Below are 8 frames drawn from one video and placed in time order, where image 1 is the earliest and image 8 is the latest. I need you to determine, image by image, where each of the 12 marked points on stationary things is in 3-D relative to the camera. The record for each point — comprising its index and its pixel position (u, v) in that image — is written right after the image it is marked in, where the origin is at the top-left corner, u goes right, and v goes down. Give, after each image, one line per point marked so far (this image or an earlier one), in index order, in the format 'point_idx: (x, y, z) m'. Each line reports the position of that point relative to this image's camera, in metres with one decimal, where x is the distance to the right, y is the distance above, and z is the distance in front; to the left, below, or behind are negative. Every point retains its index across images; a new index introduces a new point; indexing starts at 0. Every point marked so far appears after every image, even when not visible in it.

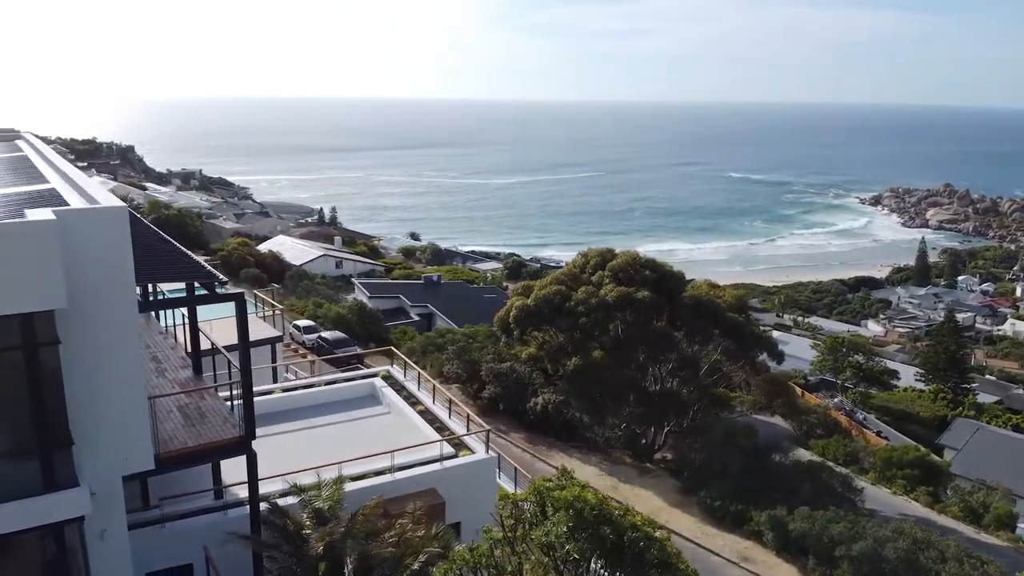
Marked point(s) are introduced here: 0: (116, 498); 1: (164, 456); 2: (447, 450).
0: (-4.2, -2.2, +9.1) m
1: (-3.9, -1.9, +9.4) m
2: (-1.0, -2.5, +13.0) m
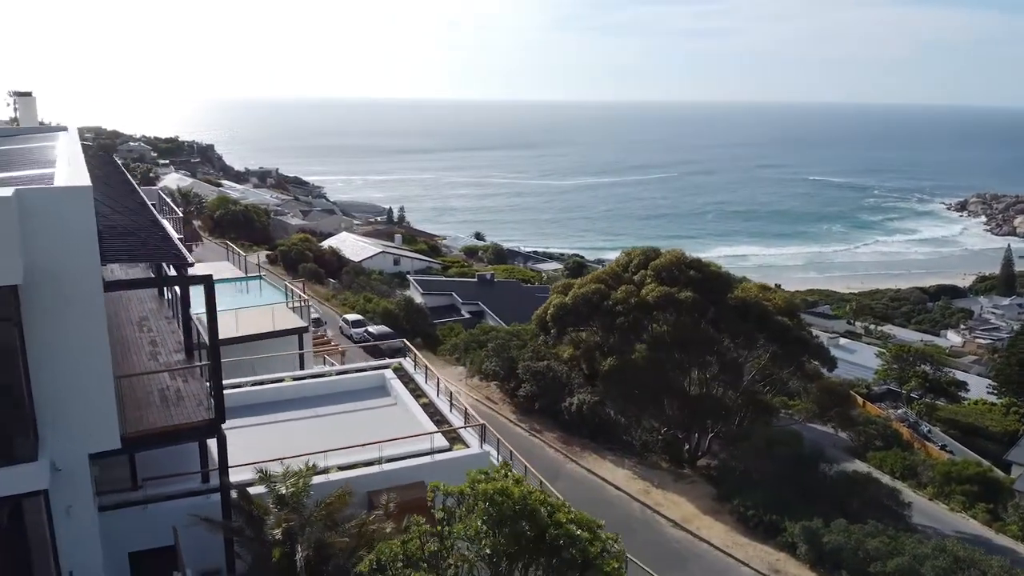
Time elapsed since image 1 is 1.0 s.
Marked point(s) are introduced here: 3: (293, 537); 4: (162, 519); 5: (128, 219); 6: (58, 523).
0: (-4.6, -2.0, +9.1) m
1: (-4.3, -1.6, +9.4) m
2: (-1.1, -2.4, +12.8) m
3: (-2.3, -2.6, +9.0) m
4: (-4.5, -2.9, +10.5) m
5: (-5.2, +0.9, +11.4) m
6: (-4.9, -2.5, +9.1) m
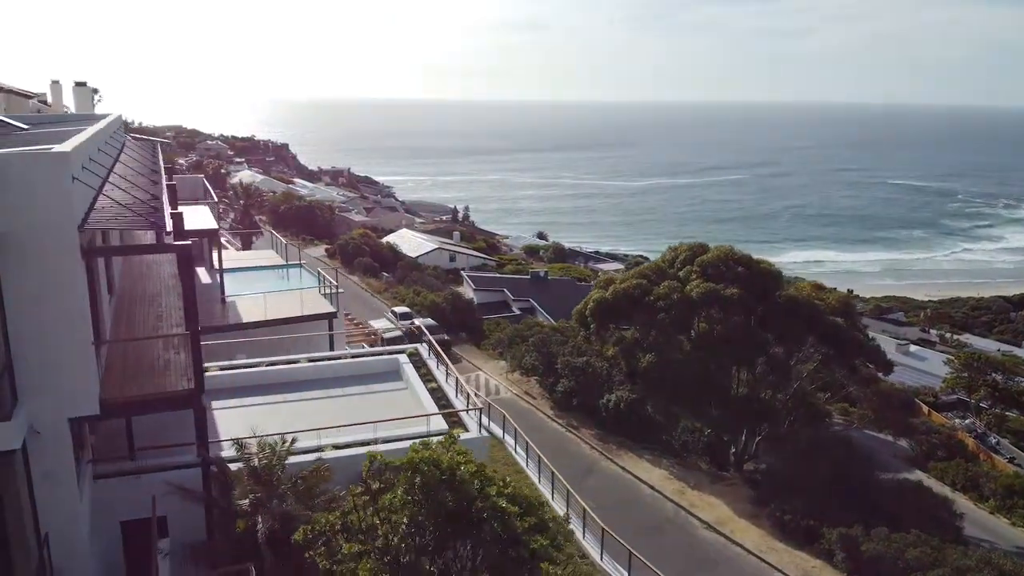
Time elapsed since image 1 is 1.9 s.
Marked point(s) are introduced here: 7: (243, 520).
0: (-4.9, -1.6, +9.2) m
1: (-4.5, -1.3, +9.5) m
2: (-1.1, -2.1, +12.6) m
3: (-2.7, -2.3, +8.9) m
4: (-4.6, -2.5, +10.6) m
5: (-5.2, +1.3, +11.6) m
6: (-5.2, -2.2, +9.2) m
7: (-2.9, -2.5, +8.9) m
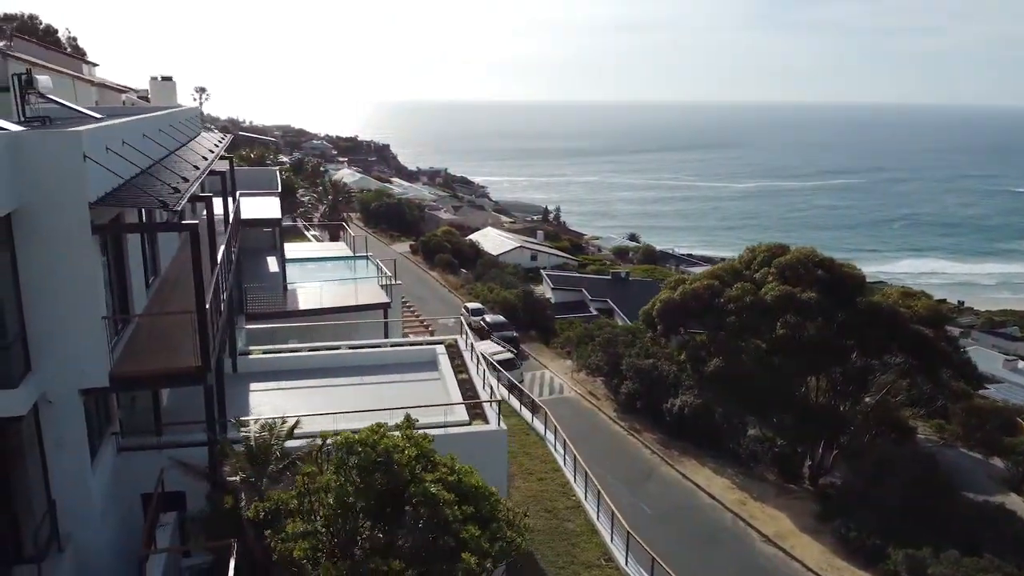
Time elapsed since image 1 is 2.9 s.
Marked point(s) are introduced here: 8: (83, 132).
0: (-5.0, -1.4, +9.5) m
1: (-4.5, -1.0, +9.7) m
2: (-0.8, -1.9, +12.4) m
3: (-2.8, -2.1, +8.9) m
4: (-4.6, -2.2, +10.8) m
5: (-4.9, +1.6, +11.9) m
6: (-5.2, -1.9, +9.6) m
7: (-3.0, -2.2, +9.0) m
8: (-4.7, +1.7, +9.2) m
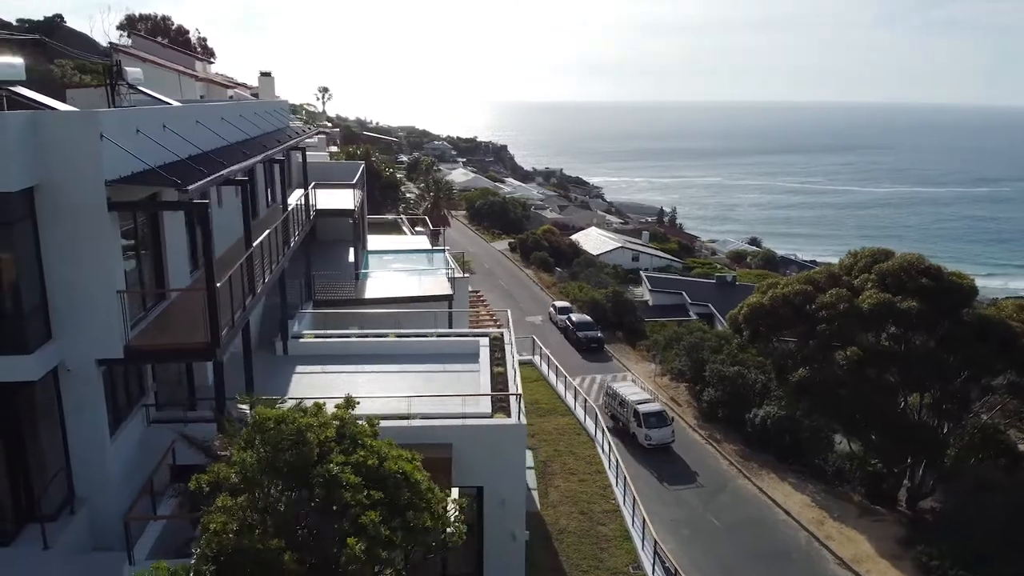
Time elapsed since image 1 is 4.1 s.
0: (-5.0, -1.1, +10.0) m
1: (-4.5, -0.7, +10.1) m
2: (-0.4, -1.8, +12.2) m
3: (-2.9, -1.9, +9.0) m
4: (-4.4, -1.9, +11.2) m
5: (-4.5, +1.9, +12.3) m
6: (-5.2, -1.6, +10.0) m
7: (-3.1, -2.0, +9.1) m
8: (-4.6, +2.0, +9.6) m
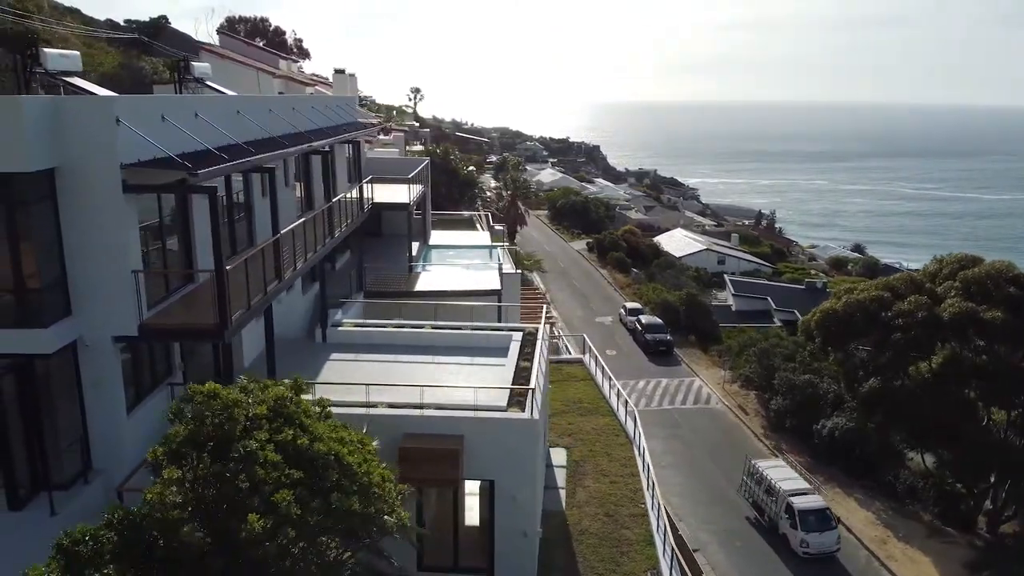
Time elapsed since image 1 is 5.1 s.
0: (-5.0, -0.8, +10.4) m
1: (-4.5, -0.5, +10.4) m
2: (-0.2, -1.6, +12.0) m
3: (-3.1, -1.7, +9.2) m
4: (-4.3, -1.7, +11.5) m
5: (-4.1, +2.1, +12.6) m
6: (-5.2, -1.3, +10.4) m
7: (-3.3, -1.8, +9.3) m
8: (-4.6, +2.2, +10.0) m
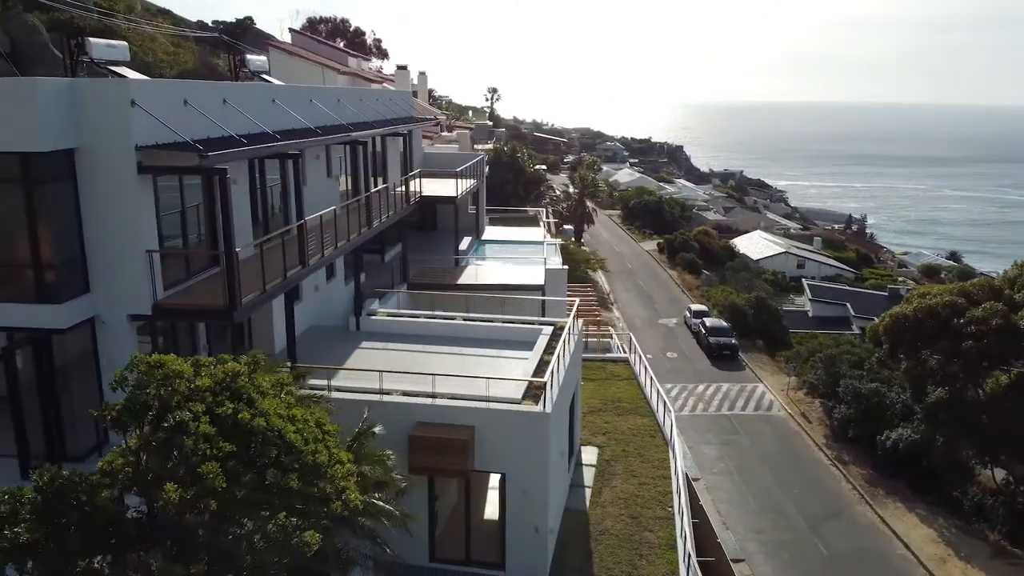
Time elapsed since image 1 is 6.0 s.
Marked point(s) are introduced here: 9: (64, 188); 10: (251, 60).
0: (-4.9, -0.6, +10.6) m
1: (-4.4, -0.2, +10.6) m
2: (0.0, -1.5, +11.8) m
3: (-3.1, -1.4, +9.2) m
4: (-4.1, -1.5, +11.7) m
5: (-3.7, +2.3, +12.7) m
6: (-5.2, -1.0, +10.7) m
7: (-3.3, -1.6, +9.4) m
8: (-4.5, +2.5, +10.2) m
9: (-5.3, +1.2, +9.9) m
10: (-6.1, +5.3, +19.7) m
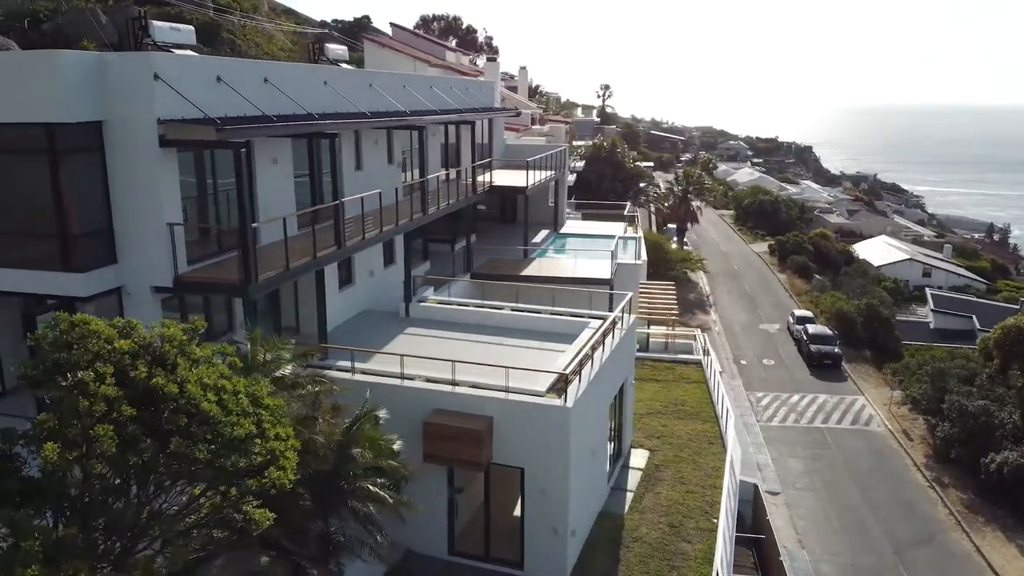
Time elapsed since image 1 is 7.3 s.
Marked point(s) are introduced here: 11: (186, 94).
0: (-4.6, -0.2, +10.8) m
1: (-4.1, +0.1, +10.7) m
2: (+0.3, -1.3, +11.2) m
3: (-3.2, -1.1, +9.2) m
4: (-3.8, -1.2, +11.7) m
5: (-3.1, +2.6, +12.7) m
6: (-4.9, -0.7, +10.9) m
7: (-3.3, -1.3, +9.3) m
8: (-4.2, +2.8, +10.3) m
9: (-5.1, +1.5, +10.2) m
10: (-4.3, +5.7, +20.0) m
11: (-4.1, +2.5, +10.8) m
